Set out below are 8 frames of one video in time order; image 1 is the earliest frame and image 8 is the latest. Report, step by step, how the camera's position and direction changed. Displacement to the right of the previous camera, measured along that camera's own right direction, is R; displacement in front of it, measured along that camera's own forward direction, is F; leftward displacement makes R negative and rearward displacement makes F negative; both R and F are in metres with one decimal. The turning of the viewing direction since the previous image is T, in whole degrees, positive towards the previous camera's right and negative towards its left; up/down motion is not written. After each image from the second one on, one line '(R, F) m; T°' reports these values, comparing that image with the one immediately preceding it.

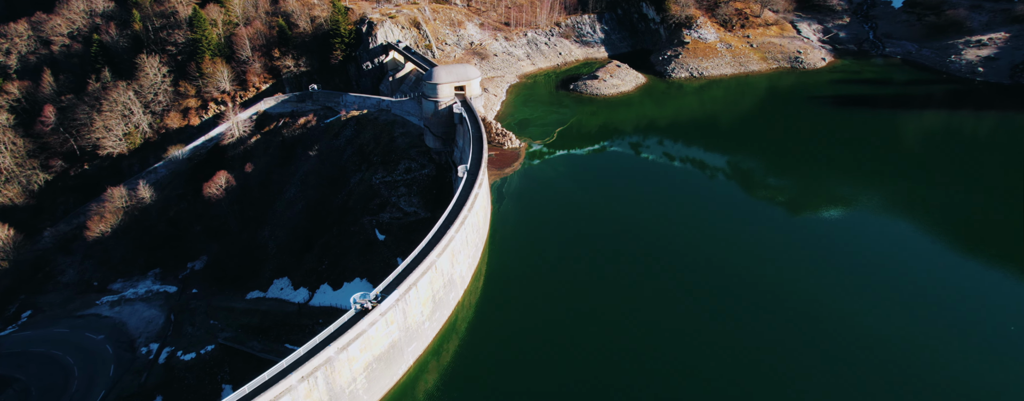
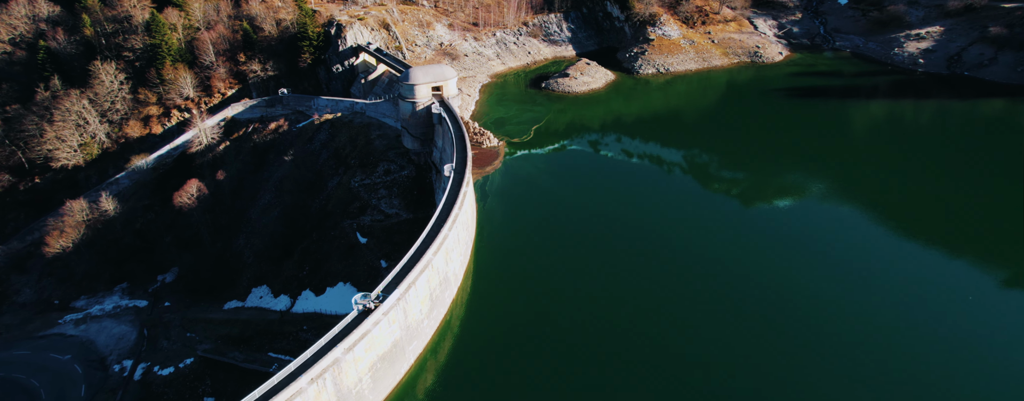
(-0.9, -0.4) m; +4°
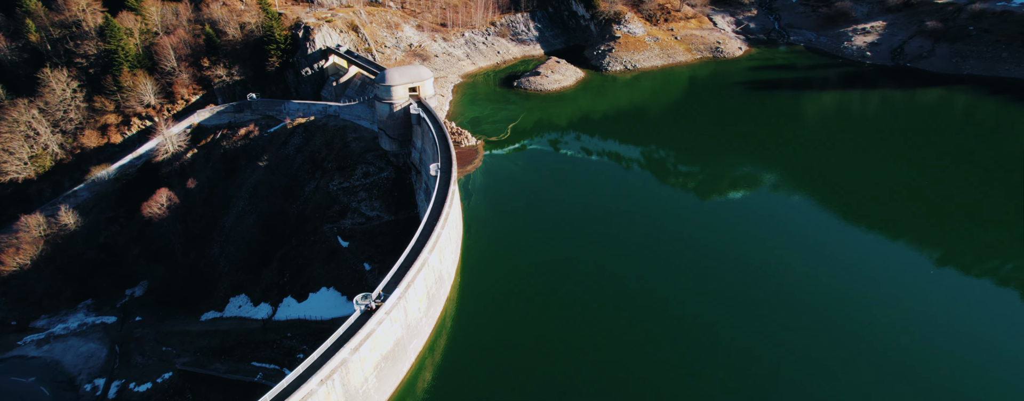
(-0.9, -0.4) m; +4°
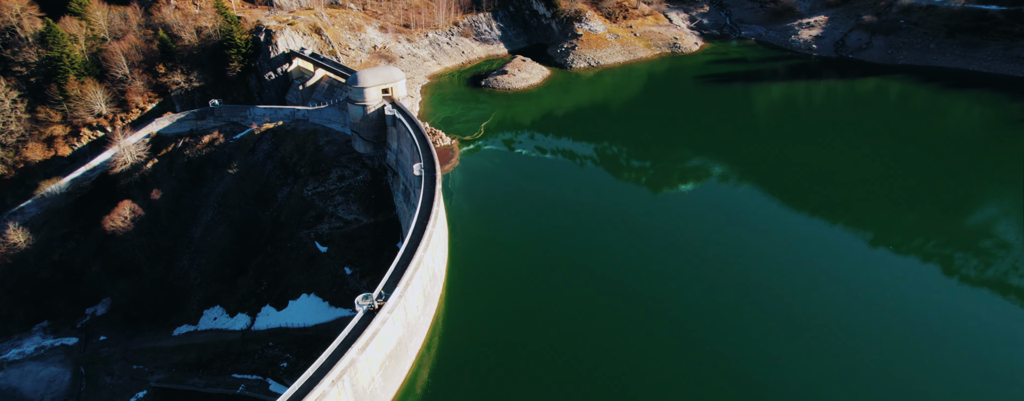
(-1.0, -0.4) m; +4°
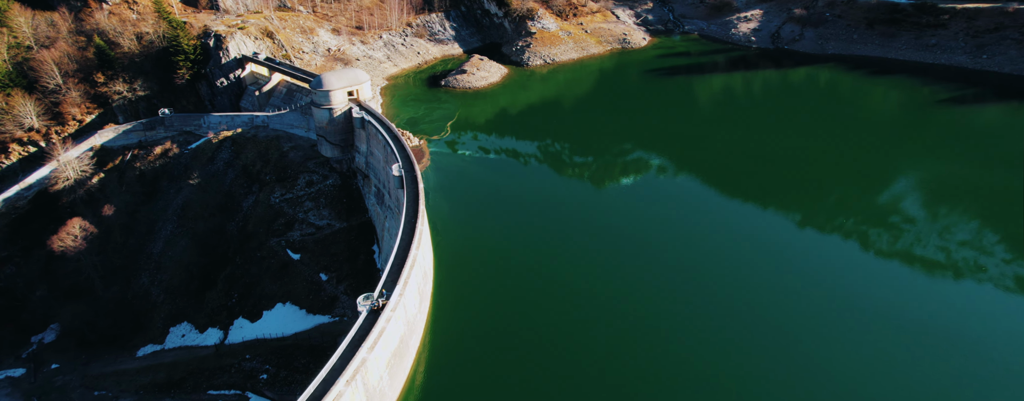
(-1.3, -0.5) m; +5°
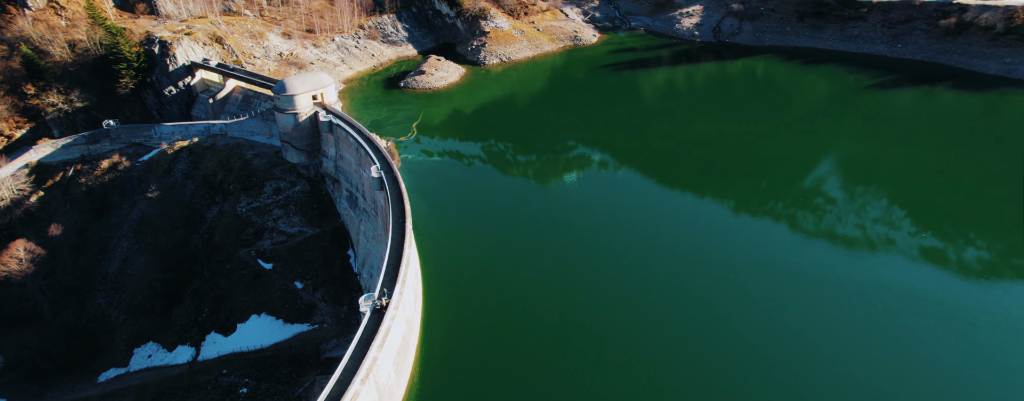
(-1.3, -0.5) m; +5°
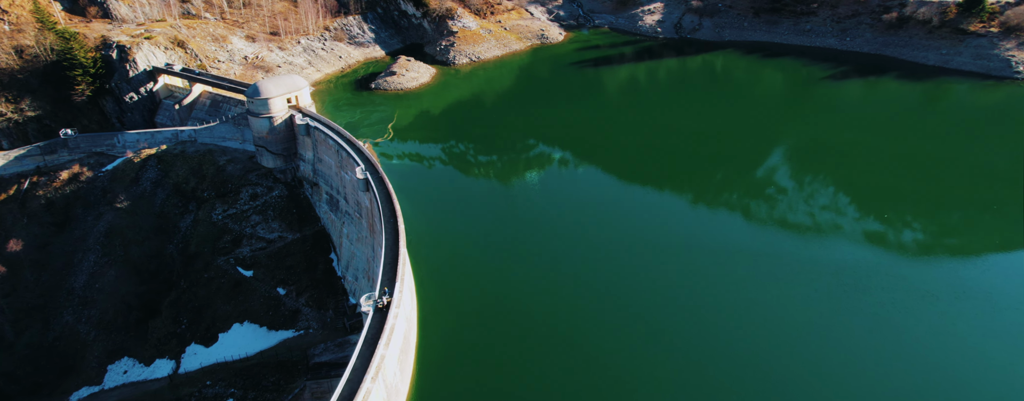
(-0.9, -0.3) m; +4°
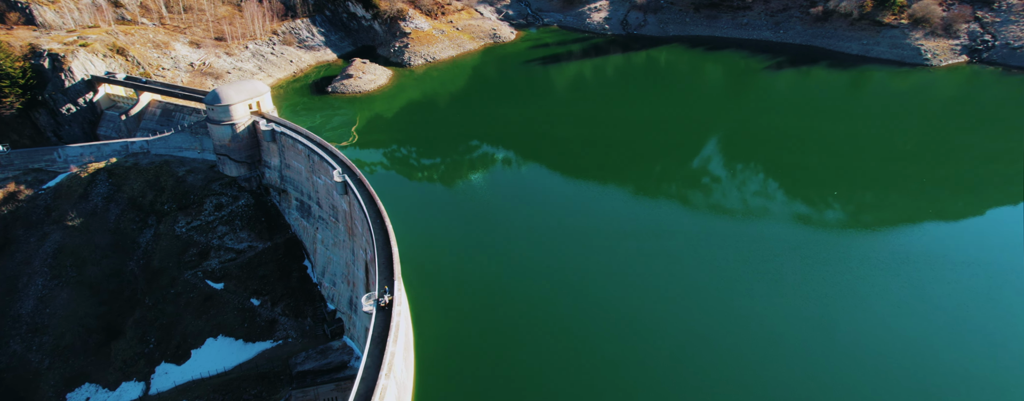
(-1.4, -0.4) m; +5°
